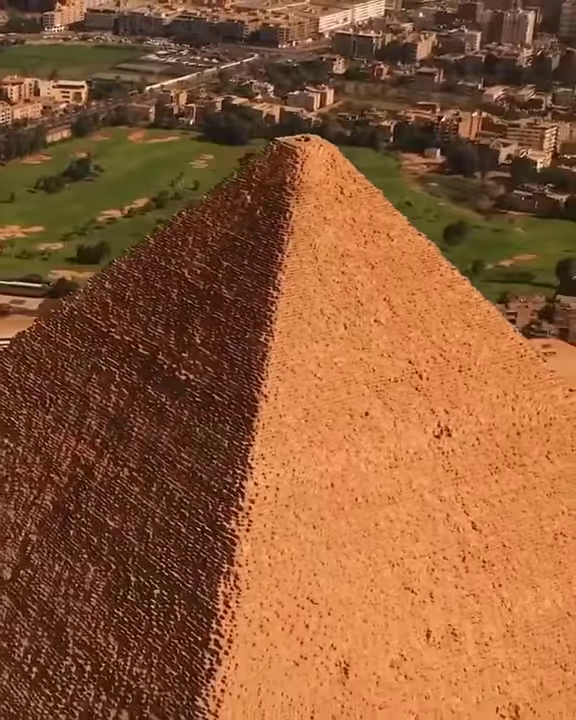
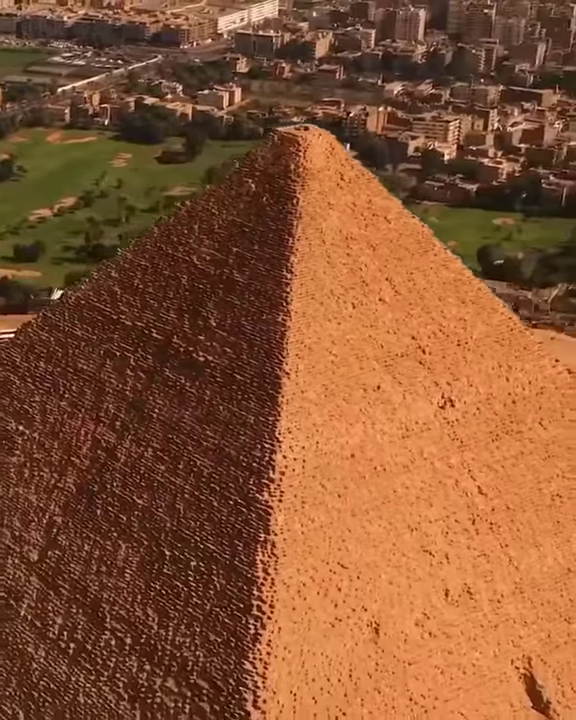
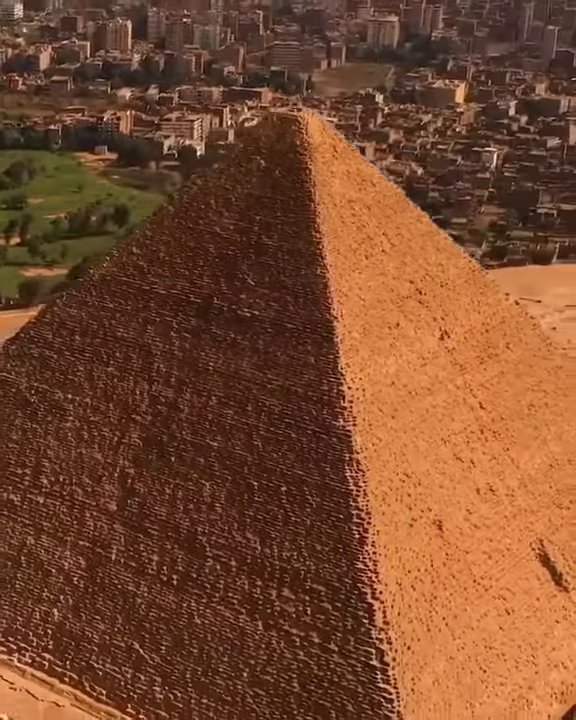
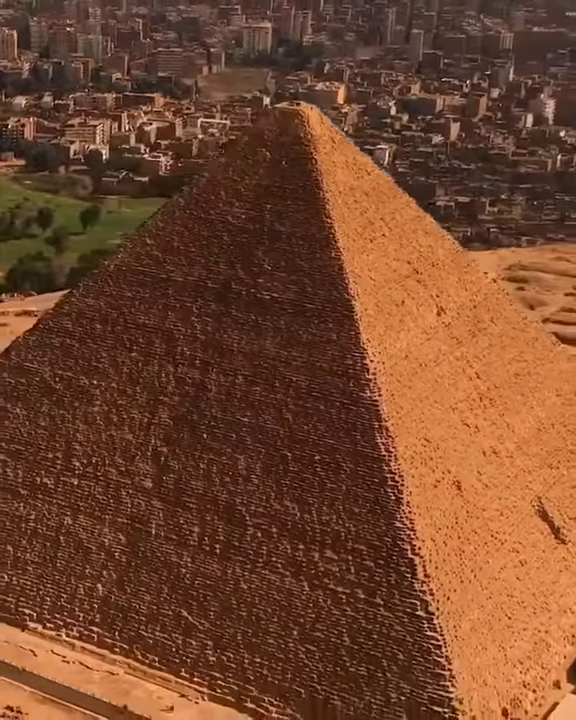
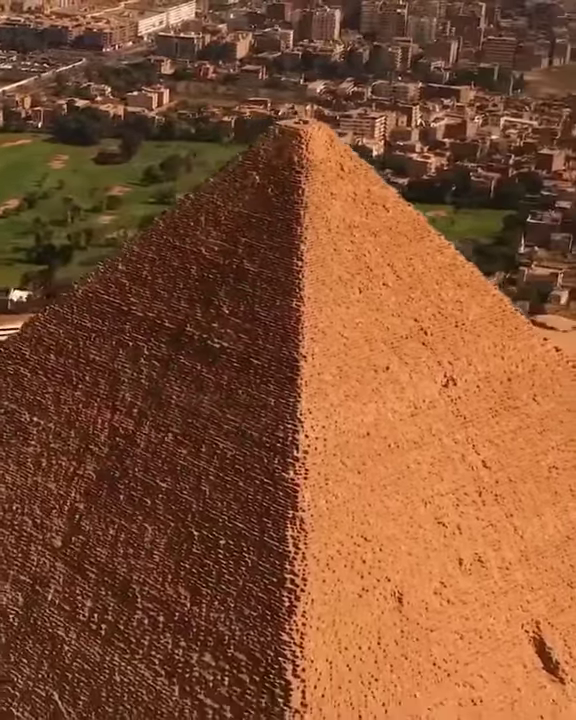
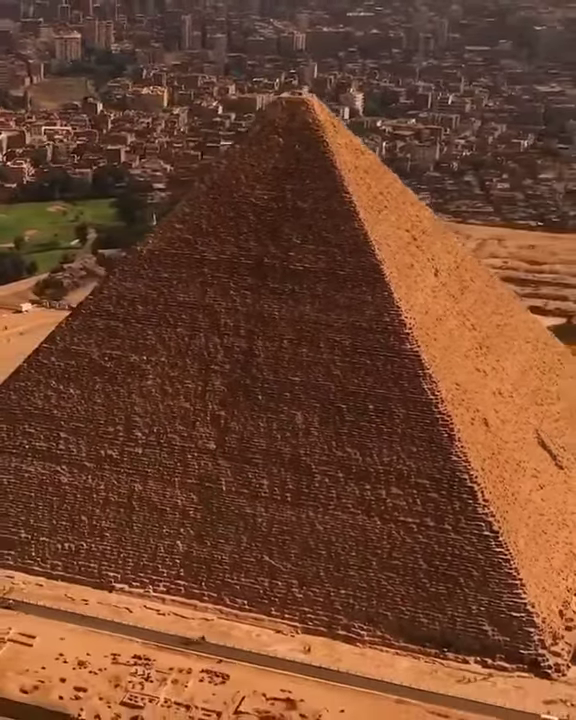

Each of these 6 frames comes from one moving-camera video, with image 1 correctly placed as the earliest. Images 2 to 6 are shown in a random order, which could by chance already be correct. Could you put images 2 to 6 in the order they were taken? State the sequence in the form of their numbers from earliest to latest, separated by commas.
2, 5, 3, 4, 6
